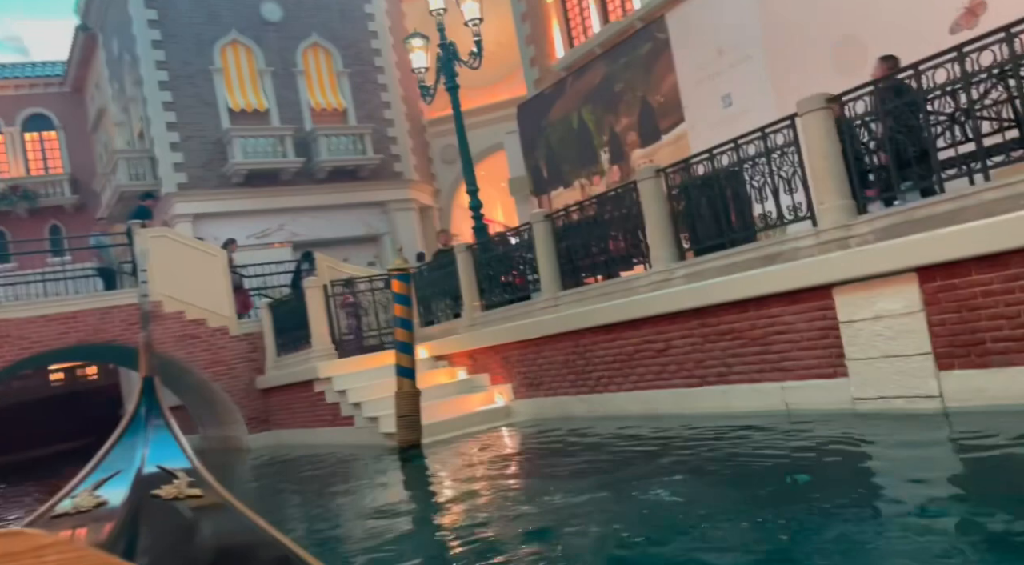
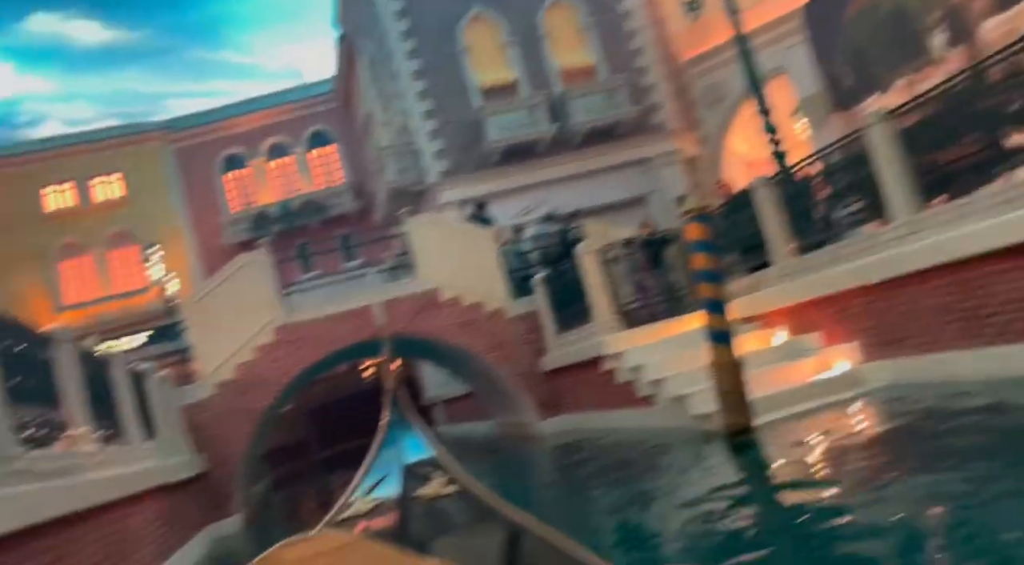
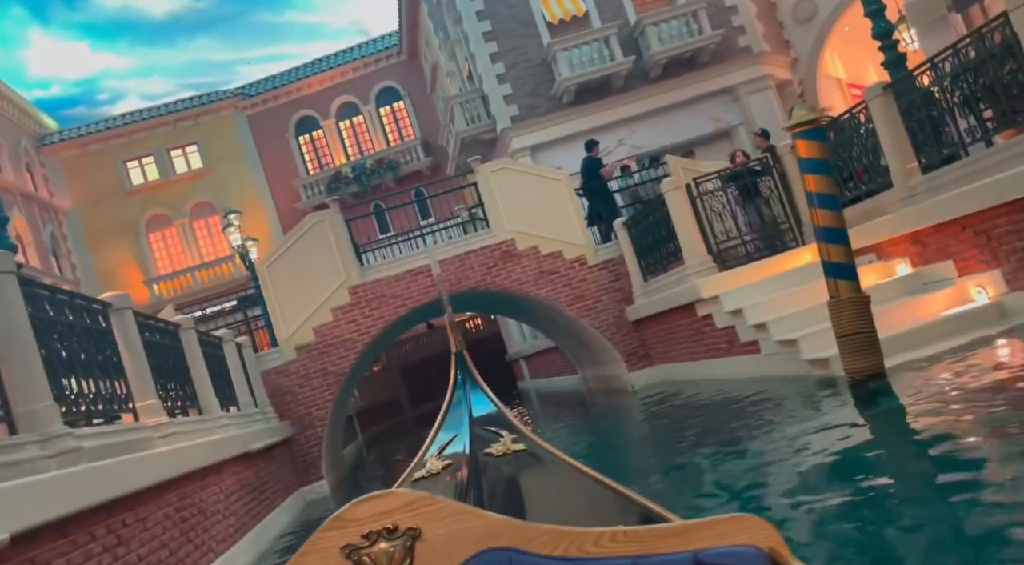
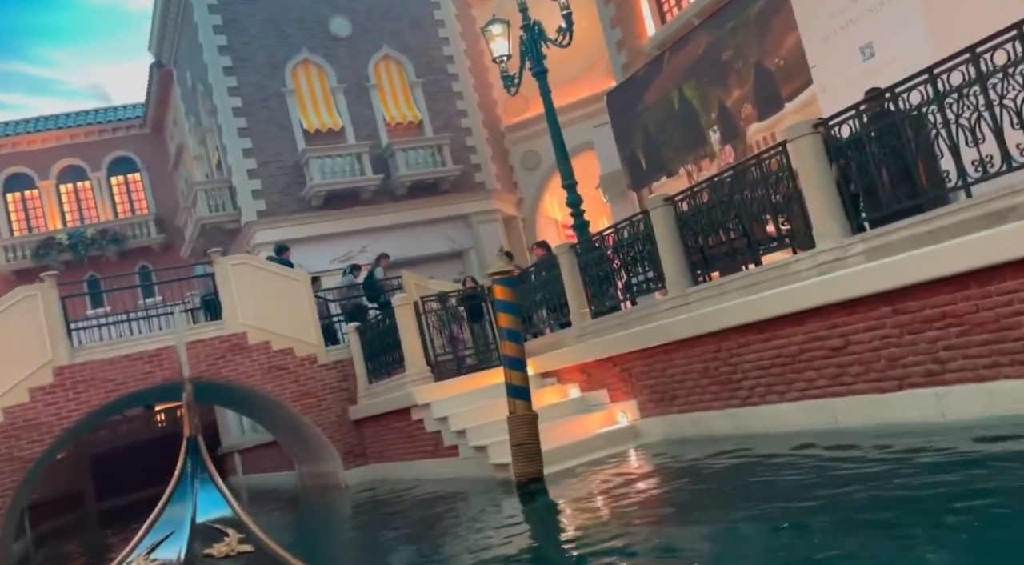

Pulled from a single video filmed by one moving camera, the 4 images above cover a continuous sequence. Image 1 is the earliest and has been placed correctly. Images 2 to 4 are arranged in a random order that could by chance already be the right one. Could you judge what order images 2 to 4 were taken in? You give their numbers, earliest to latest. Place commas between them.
4, 2, 3
